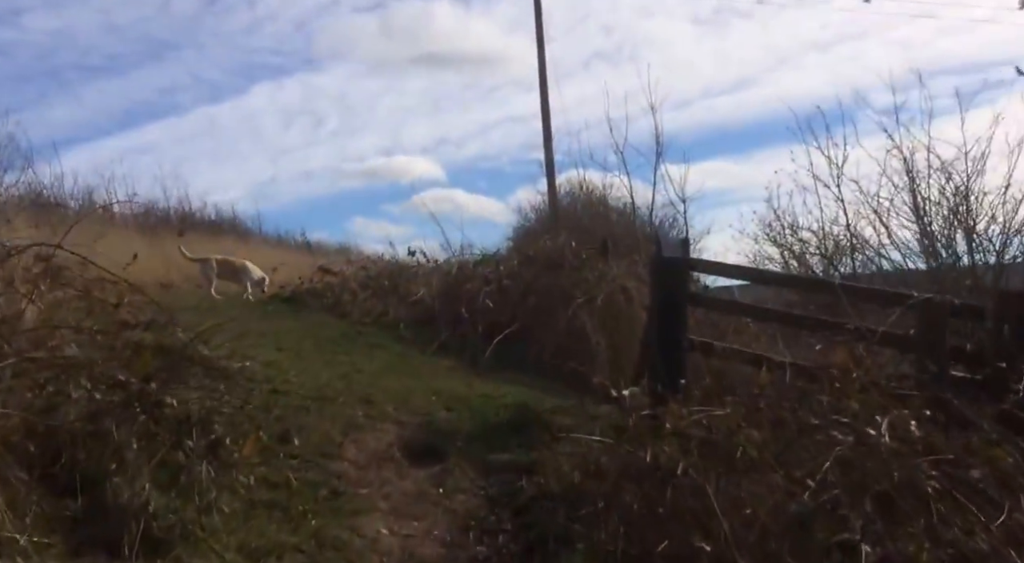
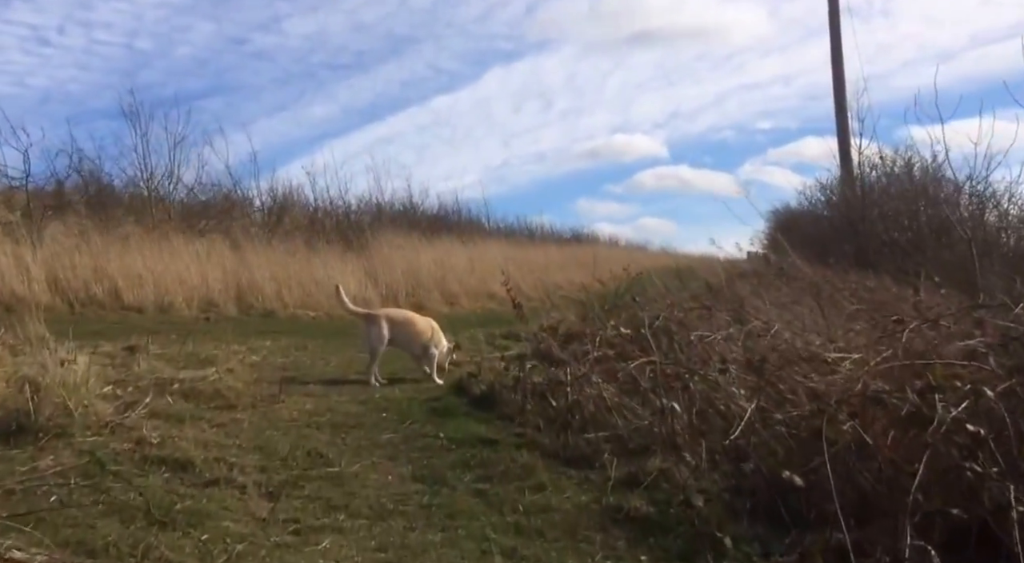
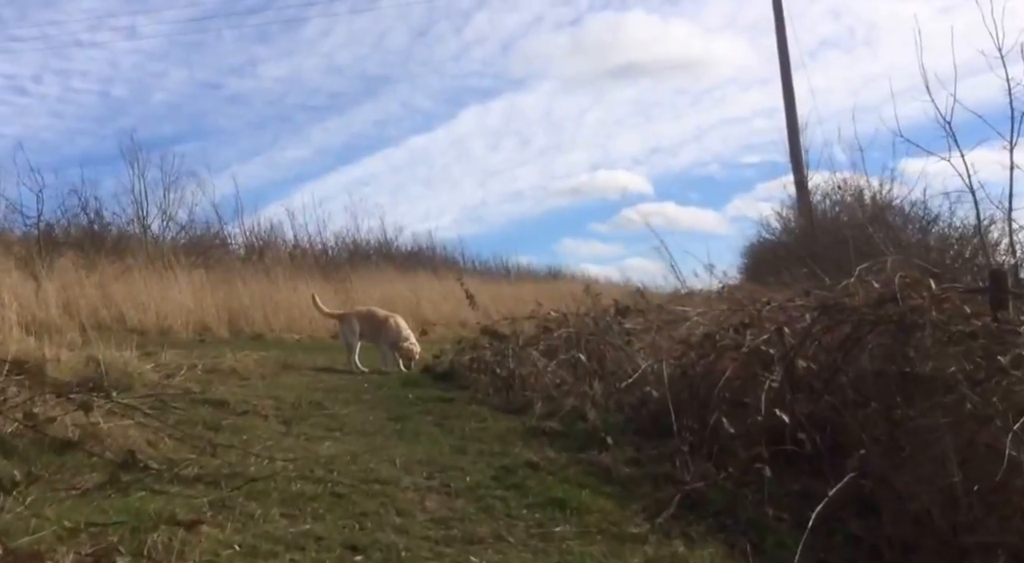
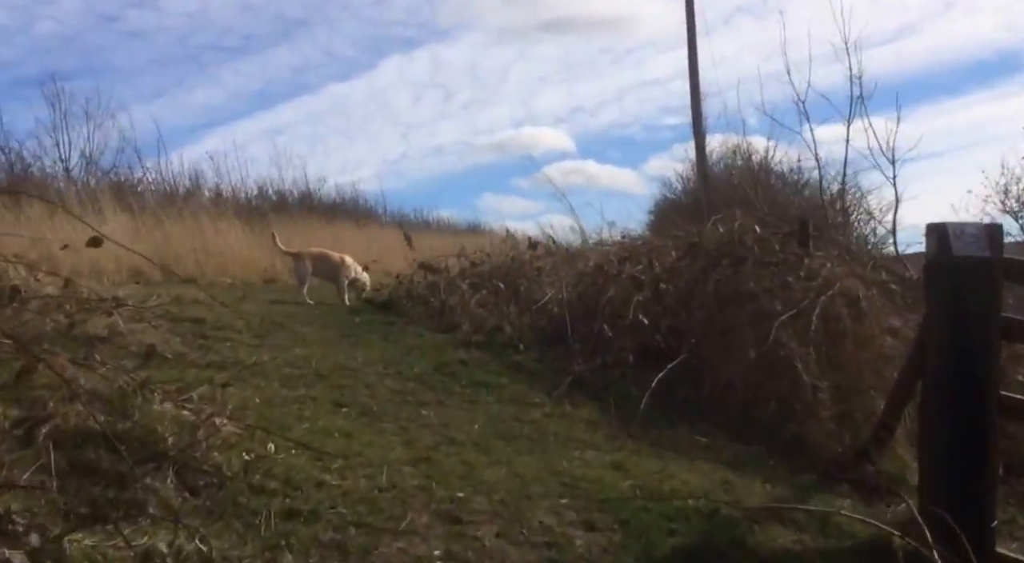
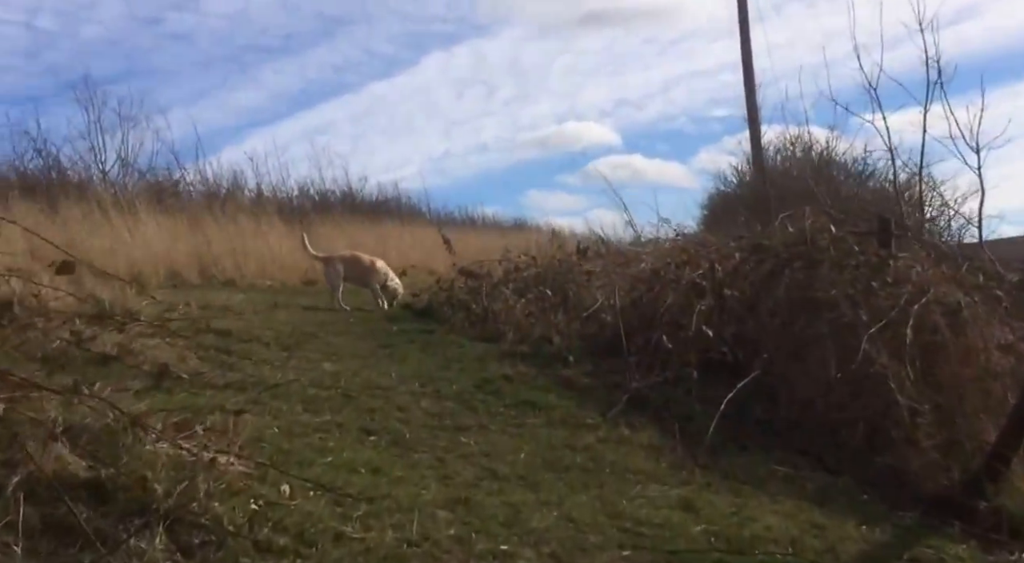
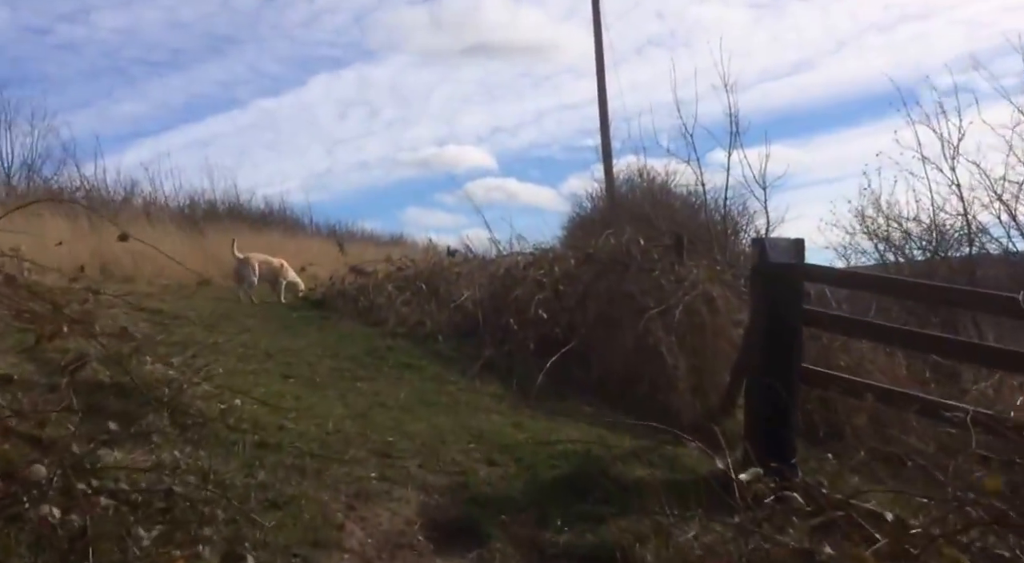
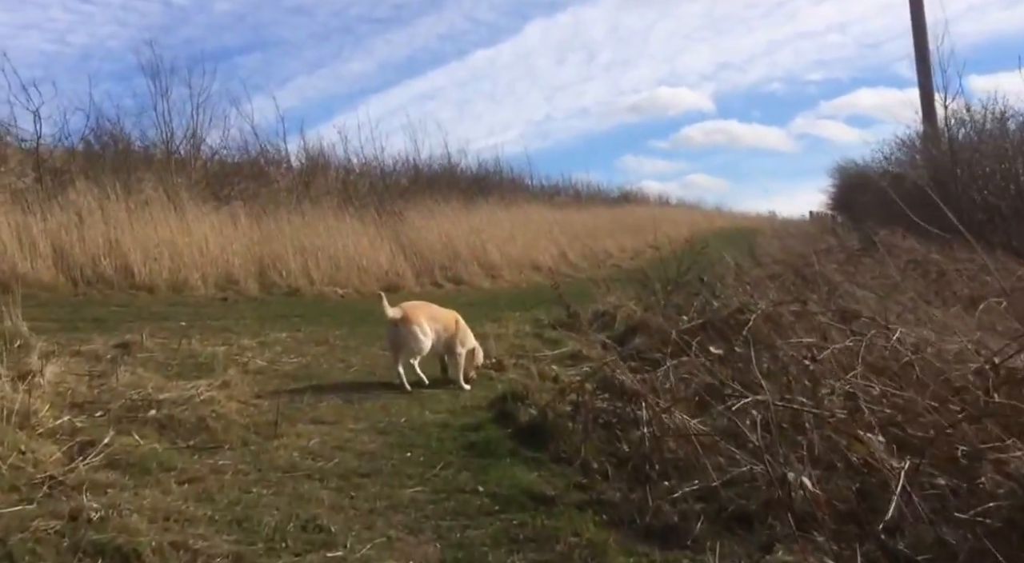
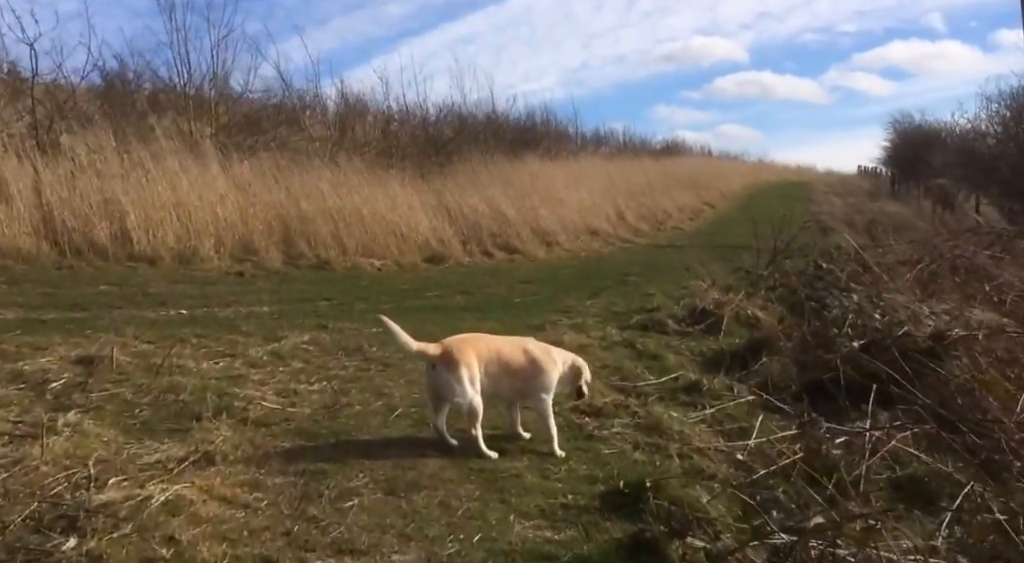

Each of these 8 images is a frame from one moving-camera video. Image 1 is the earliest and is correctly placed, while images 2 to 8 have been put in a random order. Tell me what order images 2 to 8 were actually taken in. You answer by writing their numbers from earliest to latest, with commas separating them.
6, 4, 5, 3, 2, 7, 8
